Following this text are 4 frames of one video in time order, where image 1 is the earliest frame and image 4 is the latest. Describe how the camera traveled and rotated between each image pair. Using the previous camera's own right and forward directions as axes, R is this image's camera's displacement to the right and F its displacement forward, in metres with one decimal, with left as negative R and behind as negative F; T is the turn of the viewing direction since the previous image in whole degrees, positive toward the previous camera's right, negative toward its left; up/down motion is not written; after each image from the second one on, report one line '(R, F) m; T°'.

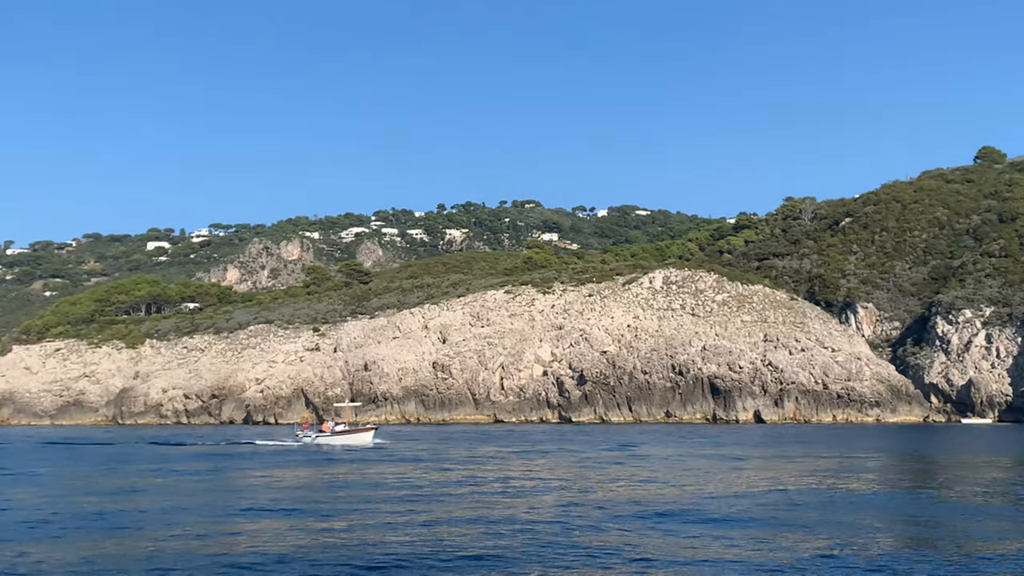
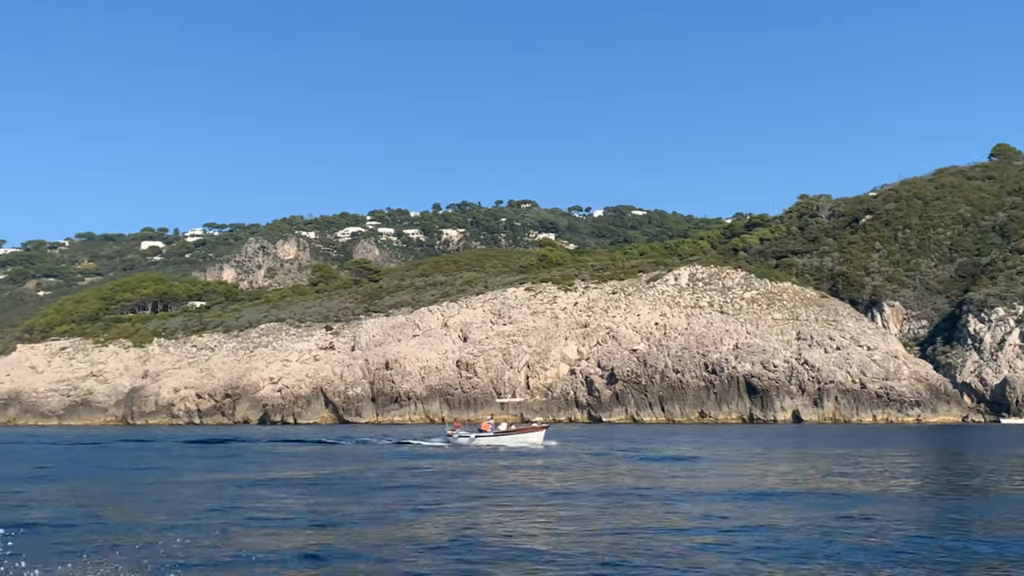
(-2.0, +1.7) m; 0°
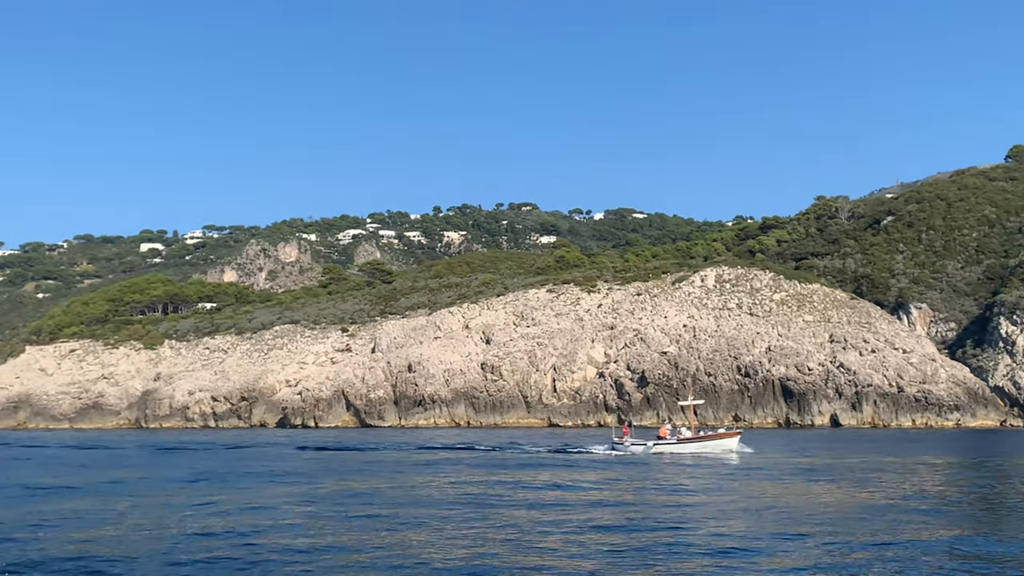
(-1.6, +1.3) m; 0°
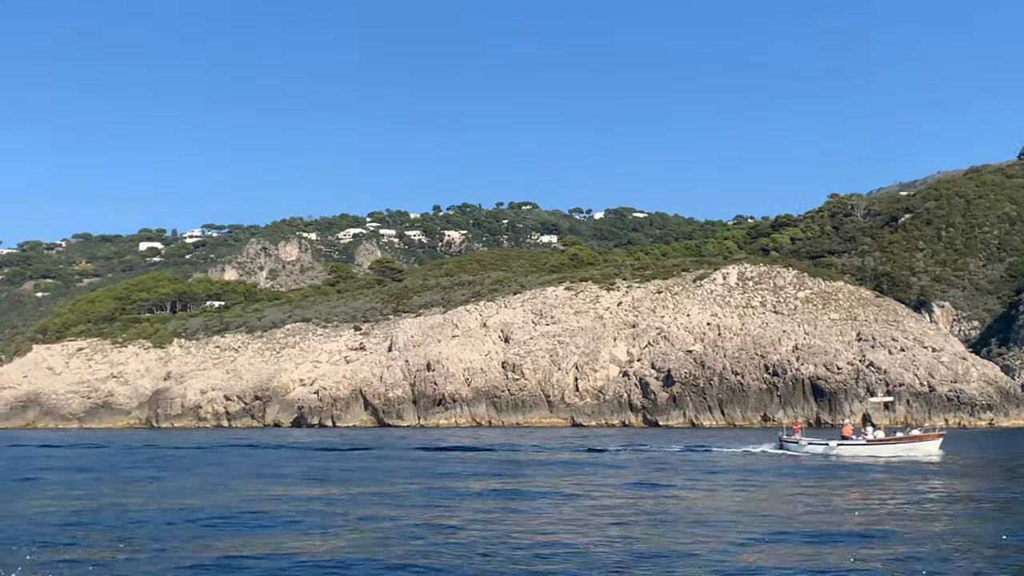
(-1.3, +1.1) m; 0°
